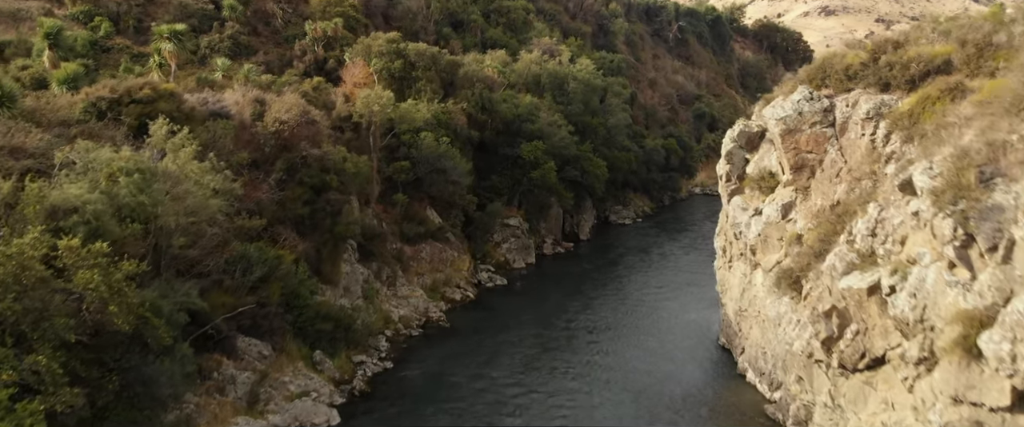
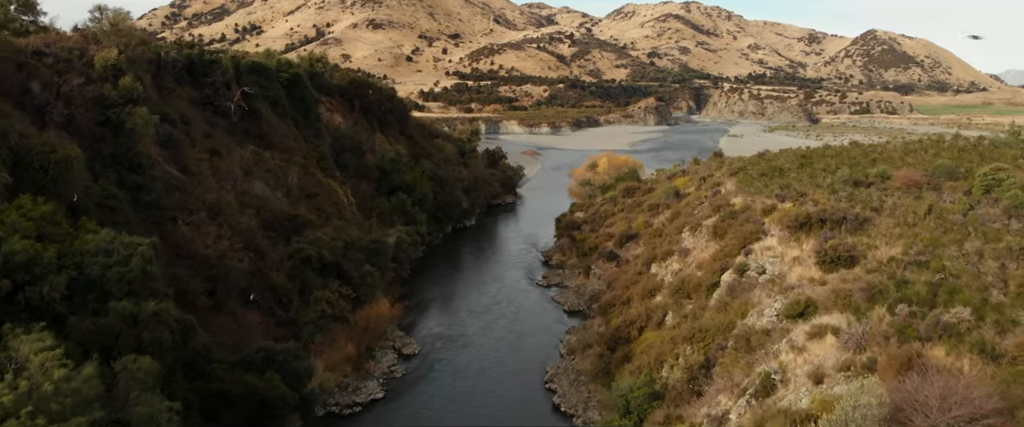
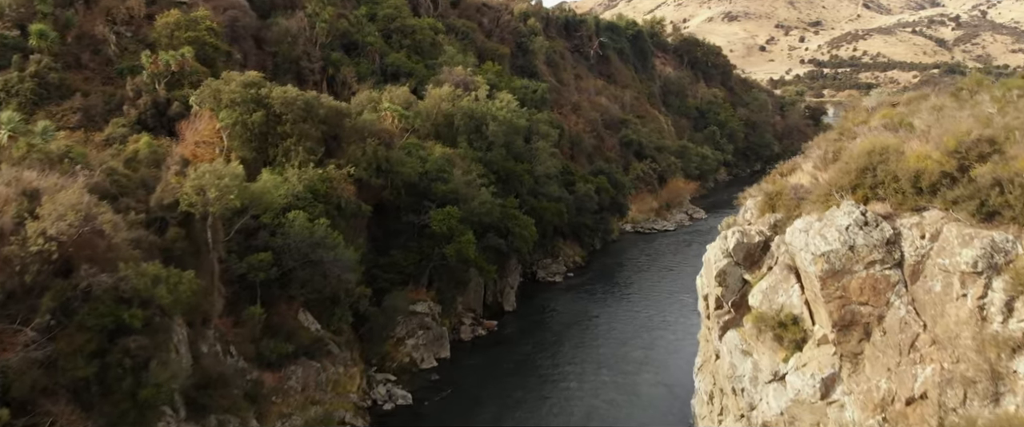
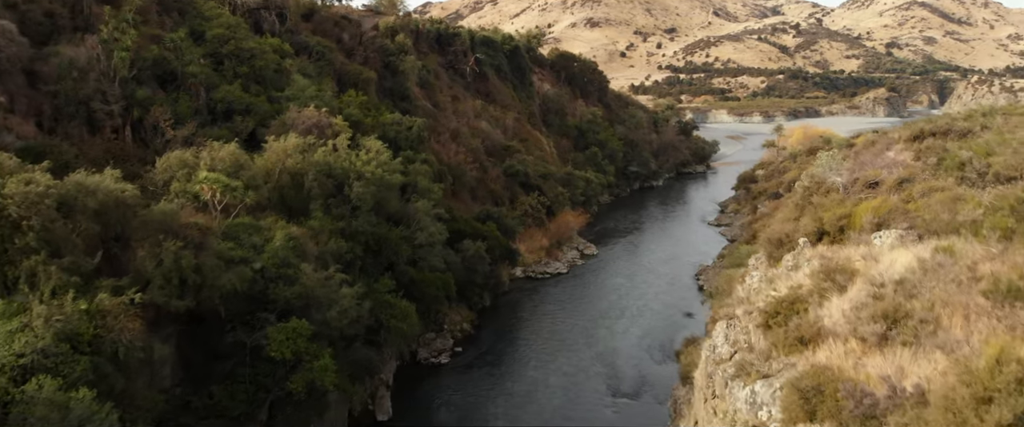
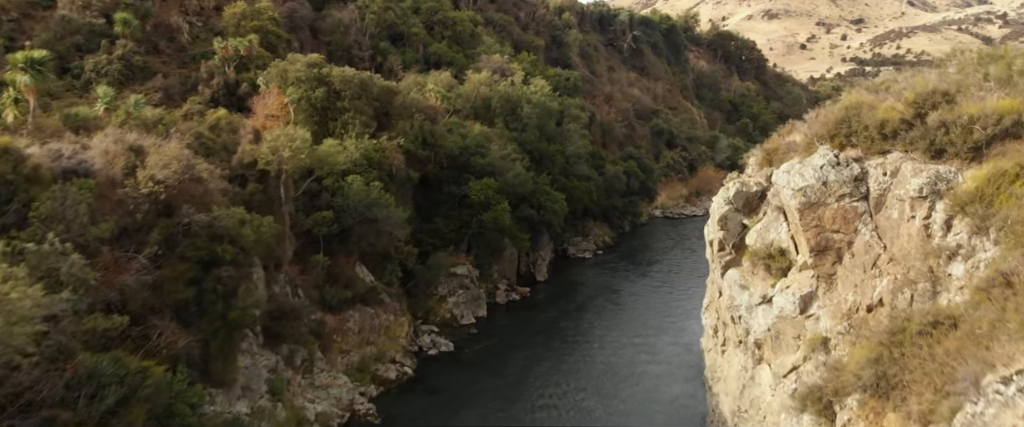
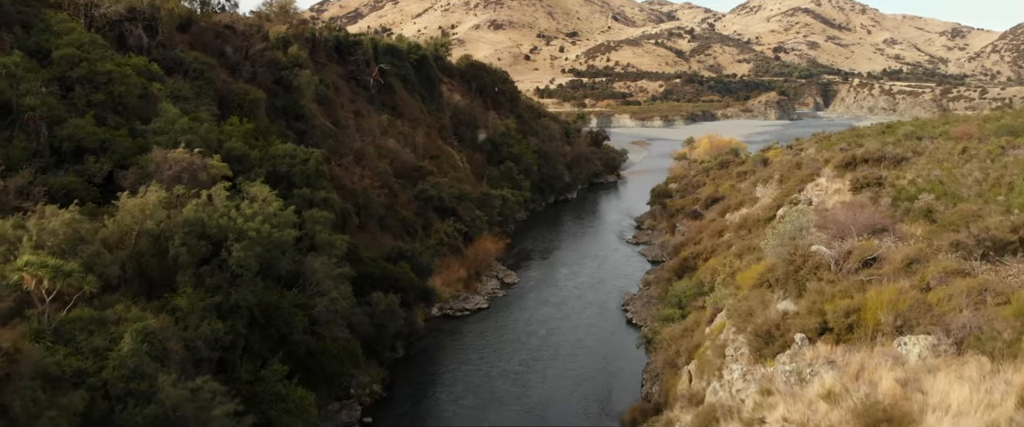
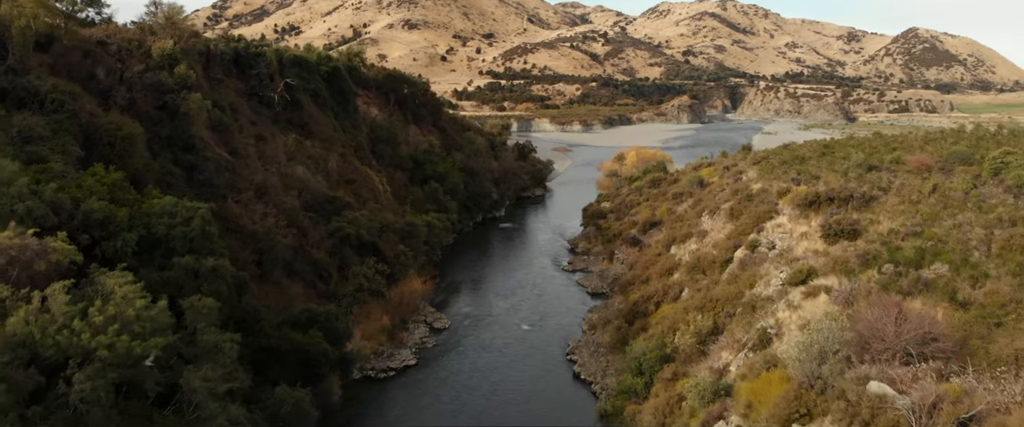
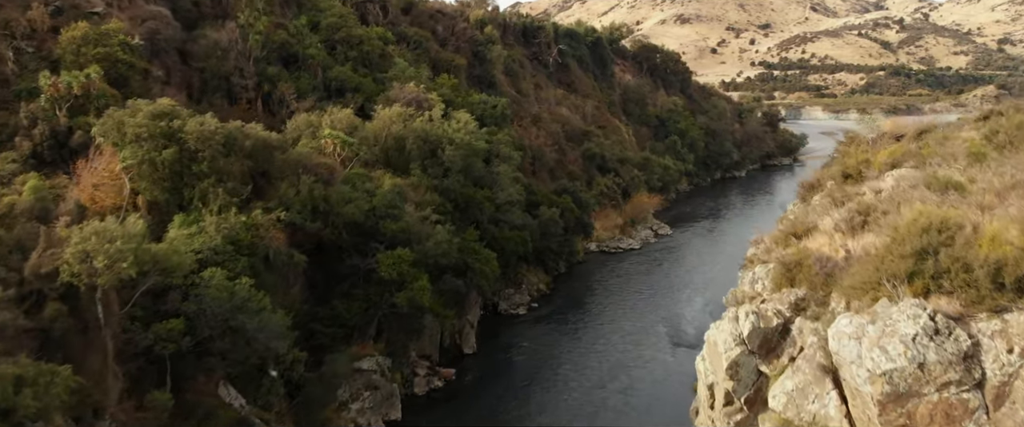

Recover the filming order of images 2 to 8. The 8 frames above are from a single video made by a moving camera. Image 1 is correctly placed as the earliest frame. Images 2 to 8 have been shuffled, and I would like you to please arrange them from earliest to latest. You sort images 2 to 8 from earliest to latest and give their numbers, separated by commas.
5, 3, 8, 4, 6, 7, 2
